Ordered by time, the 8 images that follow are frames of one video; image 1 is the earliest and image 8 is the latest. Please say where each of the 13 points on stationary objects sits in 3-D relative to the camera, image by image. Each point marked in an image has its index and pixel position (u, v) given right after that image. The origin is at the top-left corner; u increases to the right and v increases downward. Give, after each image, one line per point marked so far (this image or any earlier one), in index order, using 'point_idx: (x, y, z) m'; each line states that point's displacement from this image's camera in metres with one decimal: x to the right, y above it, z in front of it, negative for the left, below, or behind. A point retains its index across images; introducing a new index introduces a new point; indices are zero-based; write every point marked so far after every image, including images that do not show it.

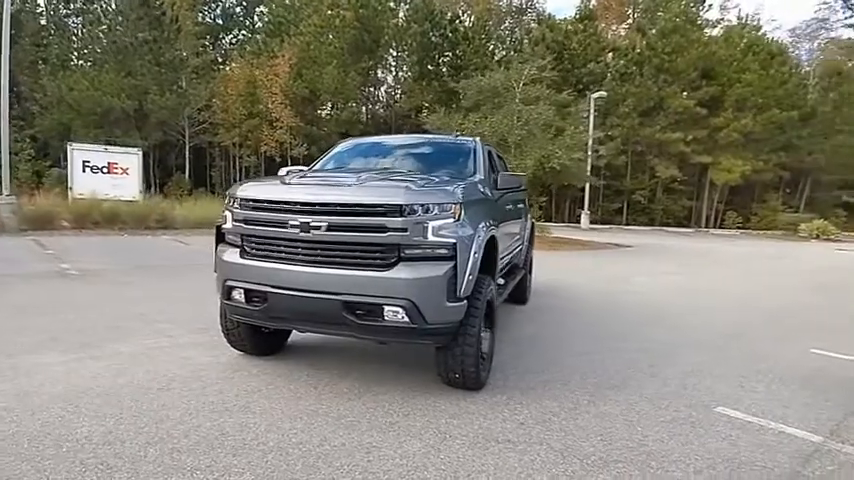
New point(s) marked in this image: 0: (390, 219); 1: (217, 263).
0: (-0.3, +0.2, +4.1) m
1: (-1.9, -0.2, +4.7) m
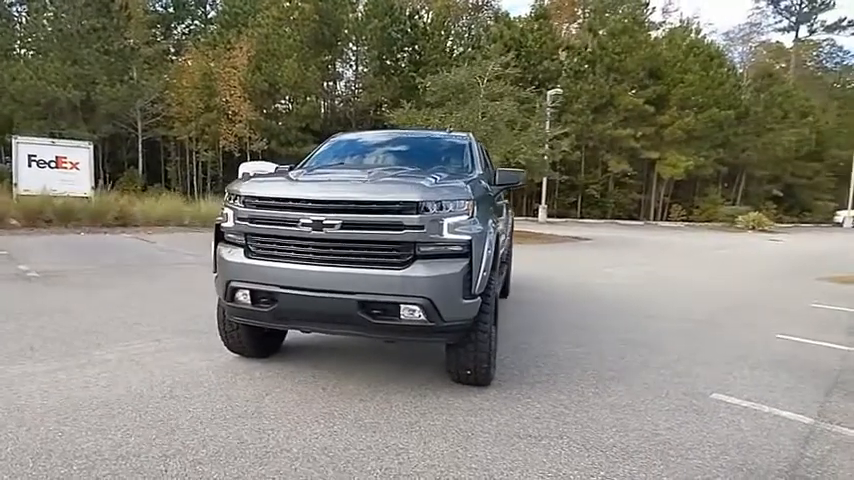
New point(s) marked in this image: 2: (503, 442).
0: (-0.1, +0.2, +4.1) m
1: (-1.8, -0.2, +4.5) m
2: (+0.6, -1.5, +3.8) m
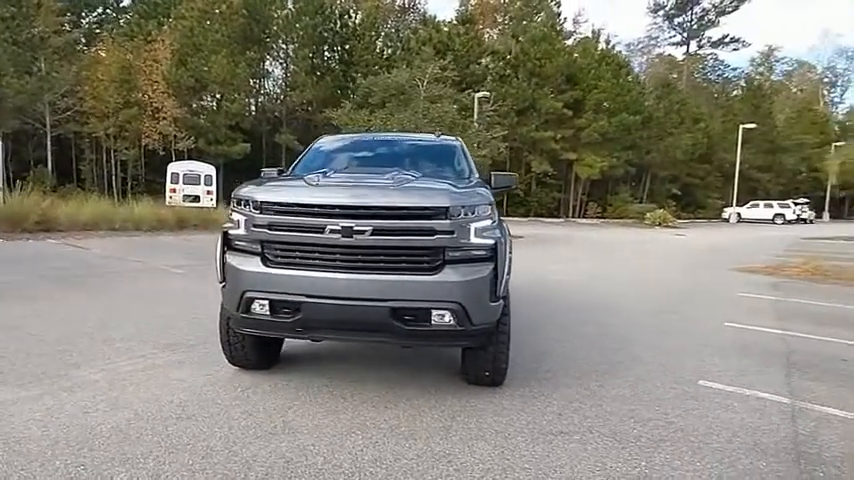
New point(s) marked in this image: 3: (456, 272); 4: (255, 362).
0: (+0.1, +0.1, +4.1) m
1: (-1.6, -0.3, +4.3) m
2: (+0.9, -1.5, +3.9) m
3: (+0.2, -0.2, +4.1) m
4: (-1.6, -1.1, +4.9) m
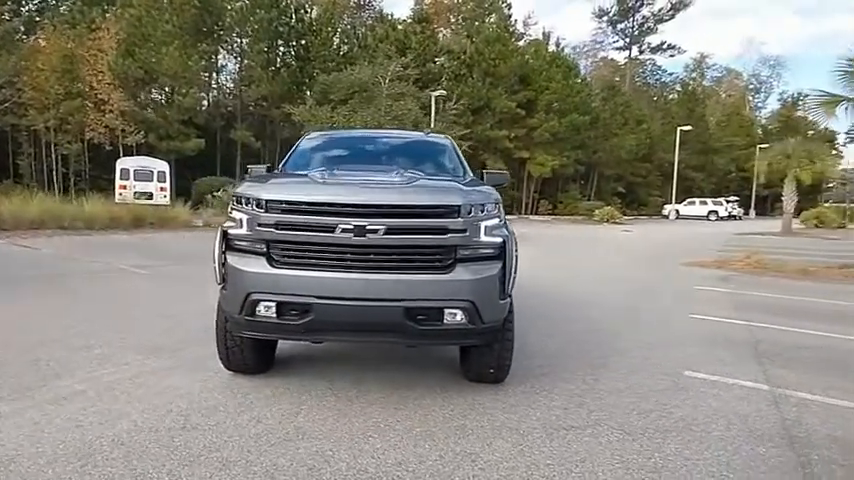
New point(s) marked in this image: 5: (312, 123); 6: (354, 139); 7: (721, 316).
0: (+0.2, +0.2, +4.1) m
1: (-1.5, -0.3, +4.1) m
2: (+1.0, -1.5, +4.0) m
3: (+0.3, -0.2, +4.1) m
4: (-1.5, -1.1, +4.7) m
5: (-4.2, +4.5, +20.3) m
6: (-0.7, +1.2, +6.3) m
7: (+5.1, -1.3, +9.2) m
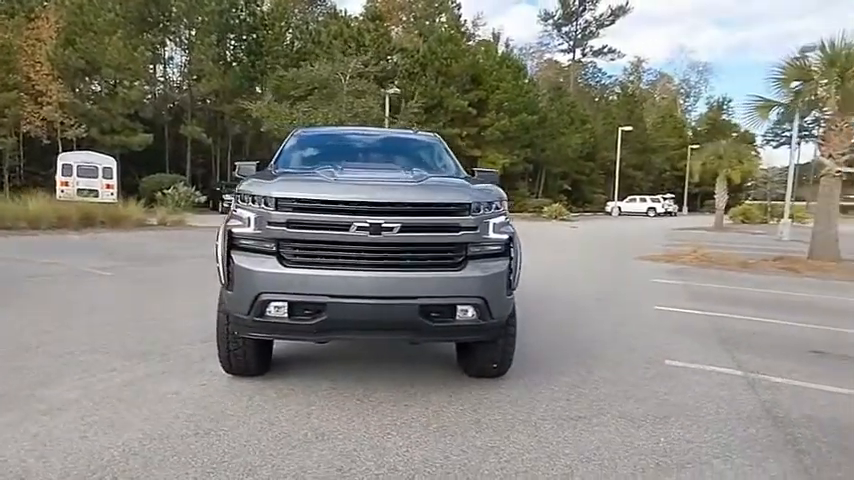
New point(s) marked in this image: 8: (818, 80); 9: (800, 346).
0: (+0.3, +0.2, +4.1) m
1: (-1.4, -0.3, +4.0) m
2: (+1.1, -1.4, +4.1) m
3: (+0.4, -0.2, +4.2) m
4: (-1.5, -1.1, +4.5) m
5: (-5.7, +4.6, +19.9) m
6: (-0.9, +1.2, +6.2) m
7: (+4.7, -1.2, +9.7) m
8: (+10.8, +4.5, +14.9) m
9: (+5.3, -1.5, +7.5) m
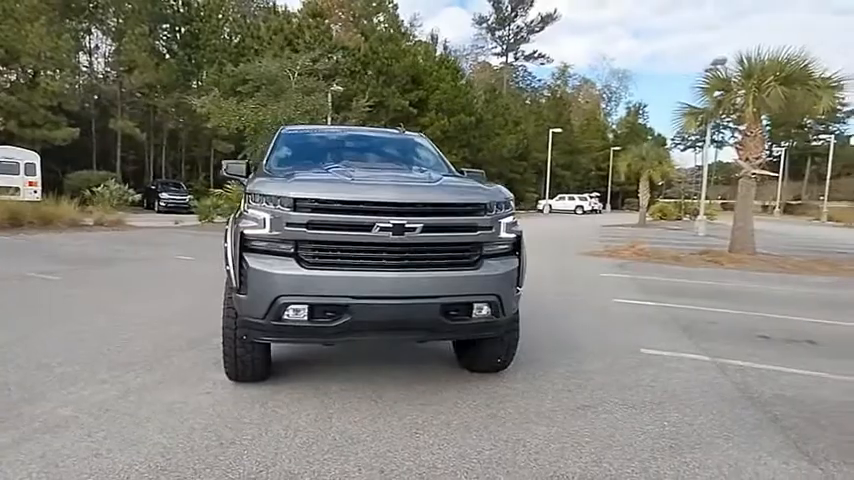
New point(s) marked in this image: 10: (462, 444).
0: (+0.4, +0.2, +4.2) m
1: (-1.2, -0.3, +3.8) m
2: (+1.2, -1.4, +4.3) m
3: (+0.5, -0.2, +4.3) m
4: (-1.4, -1.1, +4.4) m
5: (-7.6, +4.5, +19.1) m
6: (-1.0, +1.2, +6.1) m
7: (+4.1, -1.2, +10.3) m
8: (+9.4, +4.6, +16.2) m
9: (+5.0, -1.4, +8.2) m
10: (+0.2, -1.4, +3.6) m
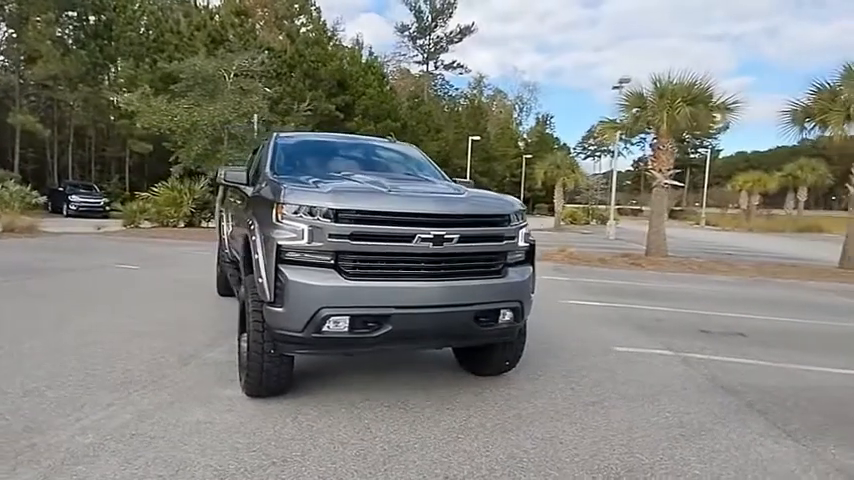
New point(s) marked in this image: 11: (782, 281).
0: (+0.6, +0.1, +4.4) m
1: (-0.9, -0.4, +3.8) m
2: (+1.4, -1.5, +4.6) m
3: (+0.7, -0.3, +4.5) m
4: (-1.2, -1.2, +4.3) m
5: (-9.6, +4.3, +17.9) m
6: (-1.1, +1.1, +6.1) m
7: (+3.3, -1.3, +11.0) m
8: (+7.6, +4.5, +17.7) m
9: (+4.5, -1.5, +9.0) m
10: (+0.6, -1.5, +3.8) m
11: (+10.6, -1.2, +15.9) m
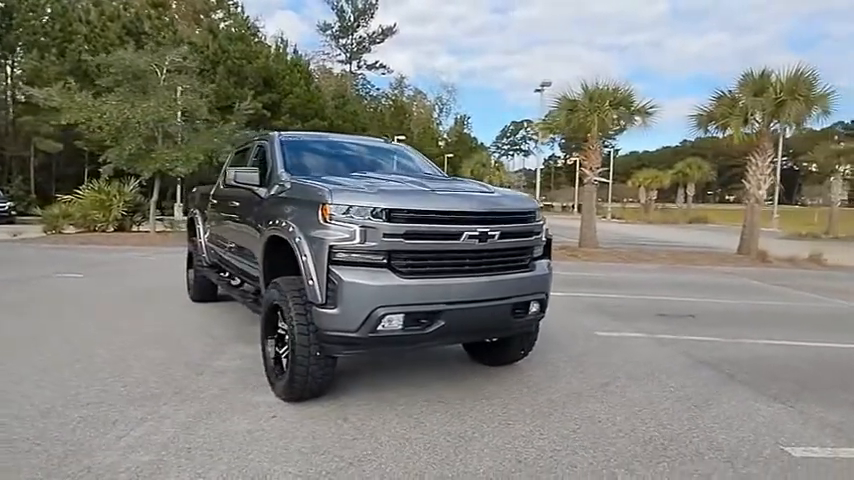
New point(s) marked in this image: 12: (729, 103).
0: (+0.9, +0.1, +4.6) m
1: (-0.5, -0.4, +3.8) m
2: (+1.7, -1.4, +4.9) m
3: (+1.0, -0.2, +4.7) m
4: (-0.8, -1.2, +4.3) m
5: (-11.3, +4.0, +16.4) m
6: (-1.1, +1.1, +6.0) m
7: (+2.7, -1.2, +11.5) m
8: (+5.7, +4.7, +18.8) m
9: (+4.1, -1.4, +9.8) m
10: (+1.0, -1.4, +4.0) m
11: (+9.1, -0.9, +17.4) m
12: (+10.0, +4.5, +17.0) m
